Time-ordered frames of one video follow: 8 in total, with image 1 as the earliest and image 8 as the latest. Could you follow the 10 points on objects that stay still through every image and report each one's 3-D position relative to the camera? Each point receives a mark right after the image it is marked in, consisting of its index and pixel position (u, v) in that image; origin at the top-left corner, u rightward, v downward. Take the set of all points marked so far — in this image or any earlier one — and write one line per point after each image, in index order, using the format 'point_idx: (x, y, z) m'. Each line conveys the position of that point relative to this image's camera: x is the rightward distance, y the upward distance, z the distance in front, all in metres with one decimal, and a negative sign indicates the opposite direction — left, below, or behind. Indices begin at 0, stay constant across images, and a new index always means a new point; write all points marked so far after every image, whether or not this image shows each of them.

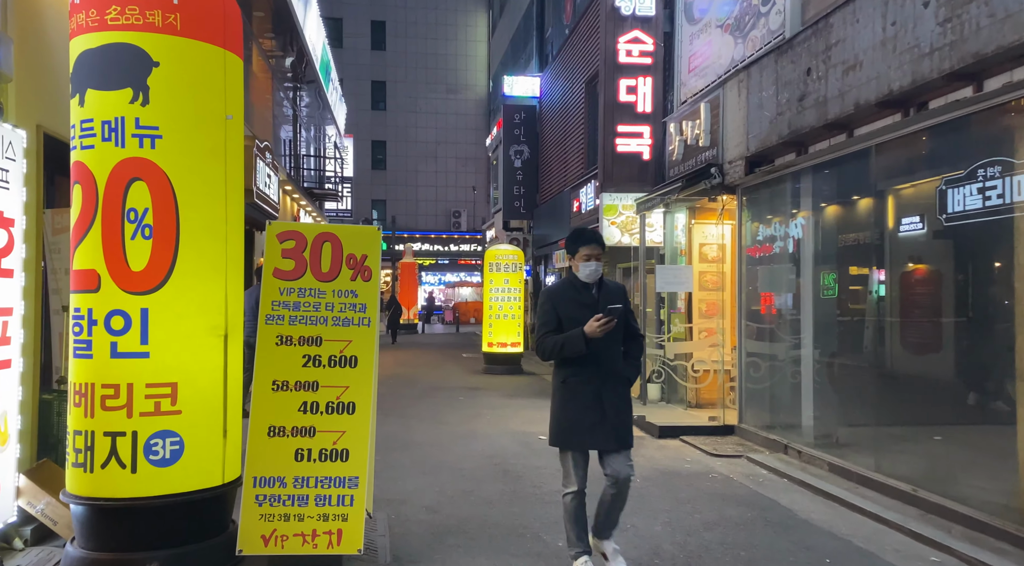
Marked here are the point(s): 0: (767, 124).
0: (+2.7, +1.7, +8.2) m
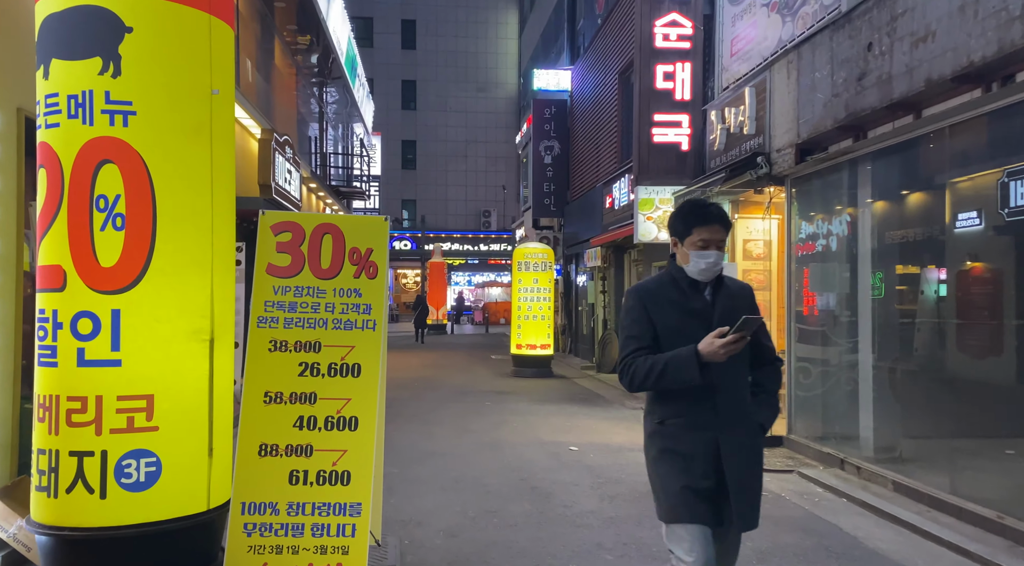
0: (+3.0, +1.7, +7.4) m
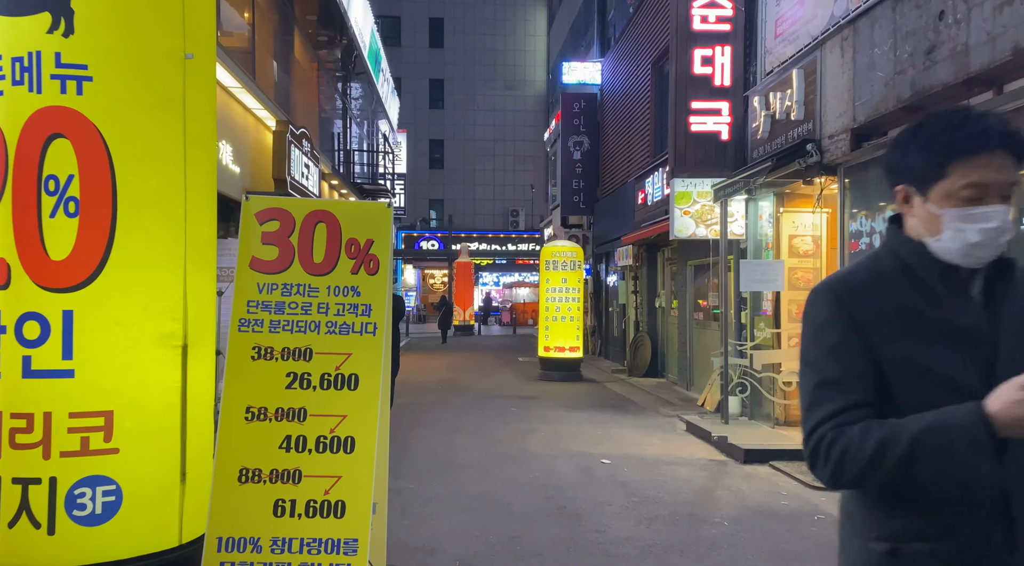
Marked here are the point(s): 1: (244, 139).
0: (+3.2, +1.7, +6.7) m
1: (-3.3, +1.8, +9.5) m
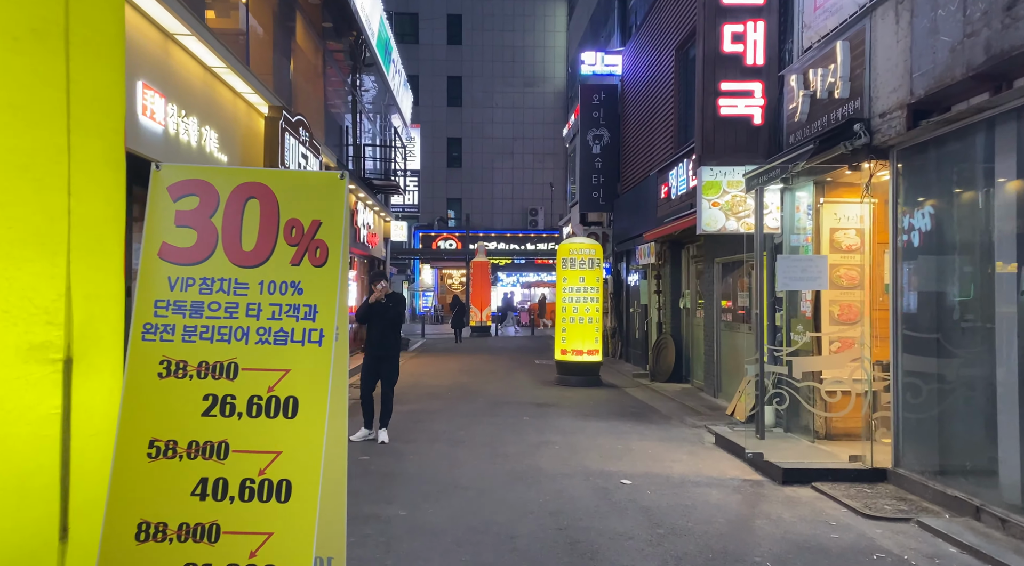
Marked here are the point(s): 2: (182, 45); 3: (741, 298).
0: (+3.3, +1.7, +5.8) m
1: (-3.2, +1.8, +8.8) m
2: (-3.1, +2.3, +7.3) m
3: (+3.4, -0.2, +11.6) m
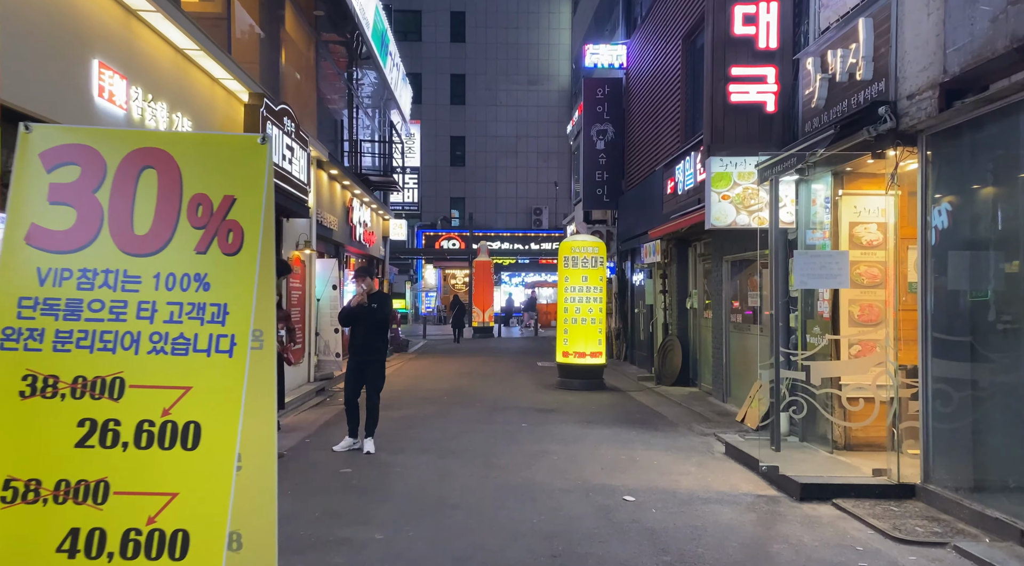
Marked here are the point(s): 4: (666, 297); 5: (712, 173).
0: (+3.2, +1.7, +5.2) m
1: (-3.2, +1.8, +8.2) m
2: (-3.2, +2.3, +6.7) m
3: (+3.4, -0.2, +11.0) m
4: (+3.0, -0.3, +14.9) m
5: (+2.2, +1.2, +8.5) m
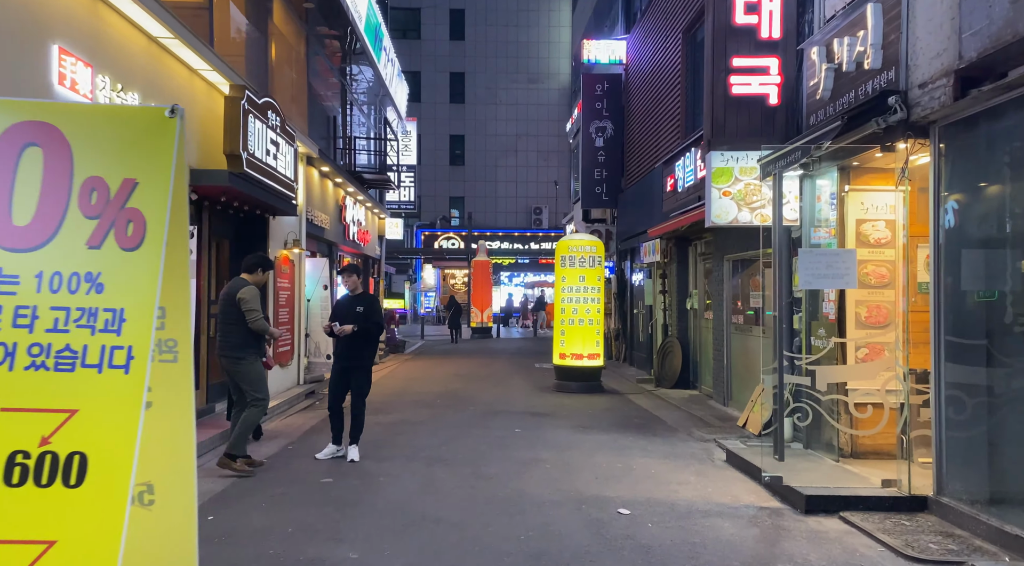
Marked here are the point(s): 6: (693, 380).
0: (+3.1, +1.7, +4.9) m
1: (-3.3, +1.8, +7.9) m
2: (-3.3, +2.3, +6.4) m
3: (+3.3, -0.2, +10.6) m
4: (+2.9, -0.3, +14.6) m
5: (+2.1, +1.2, +8.2) m
6: (+3.2, -1.7, +13.6) m
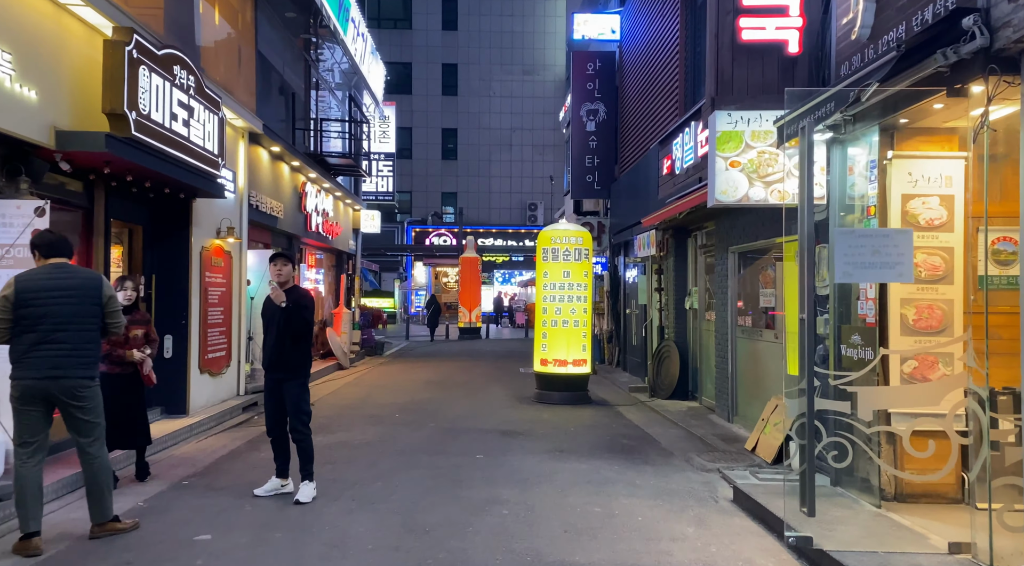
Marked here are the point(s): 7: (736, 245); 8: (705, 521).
0: (+2.7, +1.8, +3.2) m
1: (-3.7, +1.9, +6.2) m
2: (-3.6, +2.3, +4.7) m
3: (+2.9, -0.2, +9.0) m
4: (+2.5, -0.2, +12.9) m
5: (+1.7, +1.3, +6.5) m
6: (+2.8, -1.6, +11.9) m
7: (+2.8, +0.5, +9.8) m
8: (+1.4, -1.7, +5.7) m
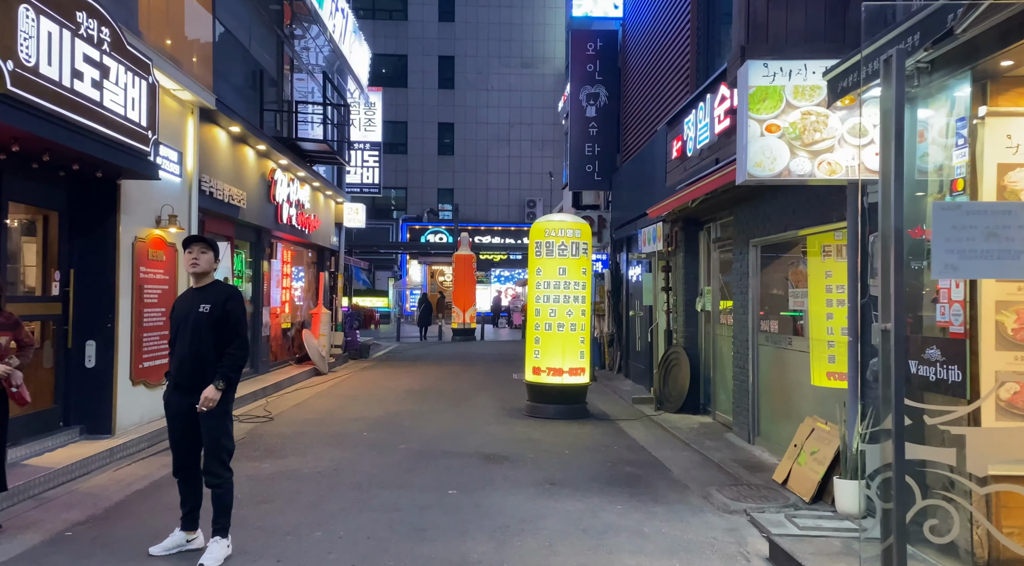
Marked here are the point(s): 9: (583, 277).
0: (+2.6, +1.8, +1.8) m
1: (-3.8, +1.9, +4.8) m
2: (-3.8, +2.4, +3.3) m
3: (+2.8, -0.1, +7.6) m
4: (+2.3, -0.2, +11.5) m
5: (+1.6, +1.3, +5.1) m
6: (+2.6, -1.6, +10.6) m
7: (+2.7, +0.5, +8.4) m
8: (+1.3, -1.7, +4.3) m
9: (+1.0, +0.1, +10.7) m
